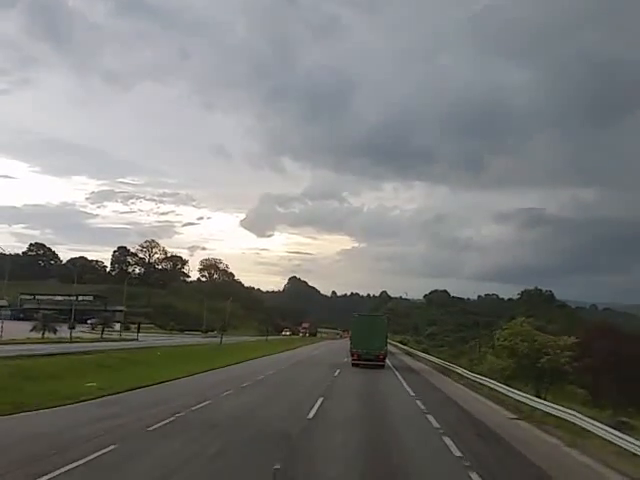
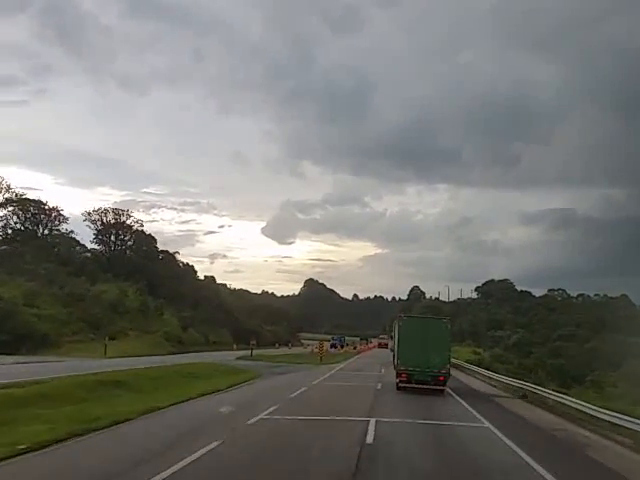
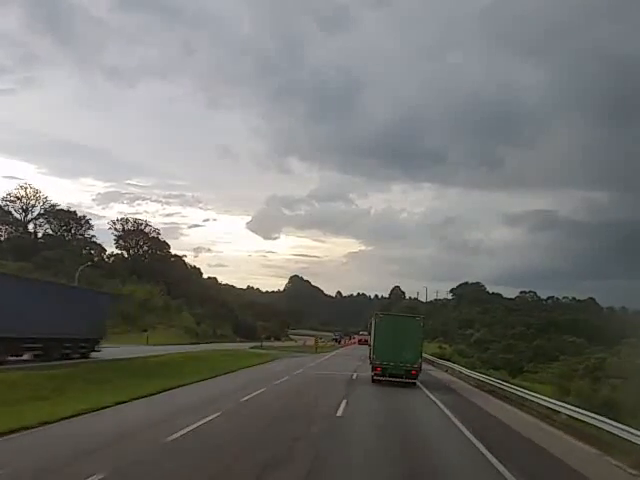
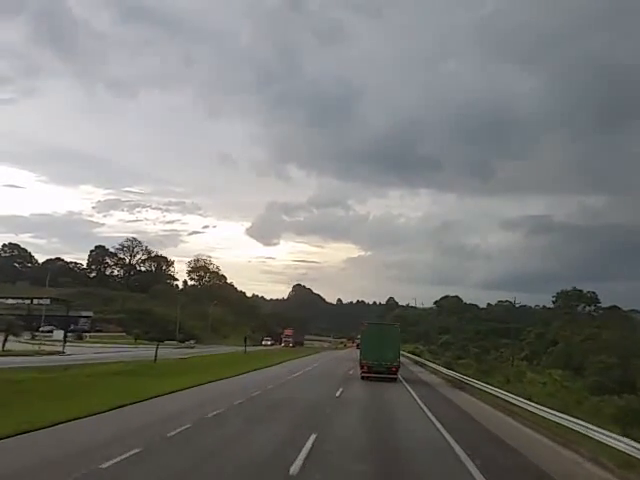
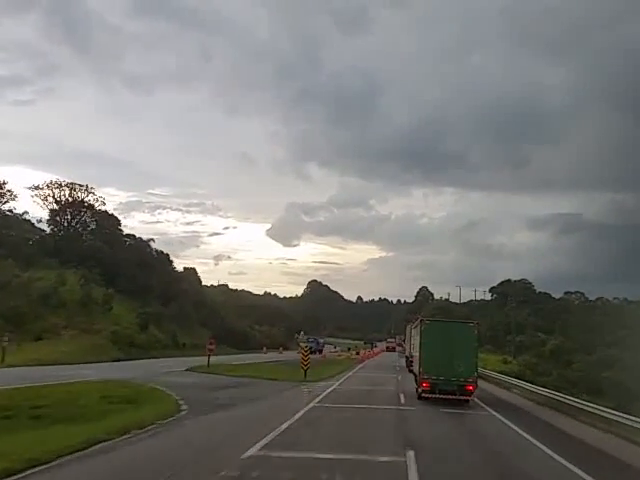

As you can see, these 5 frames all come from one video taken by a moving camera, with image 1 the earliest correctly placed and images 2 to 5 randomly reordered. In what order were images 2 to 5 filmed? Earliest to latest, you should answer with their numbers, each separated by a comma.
4, 3, 2, 5
